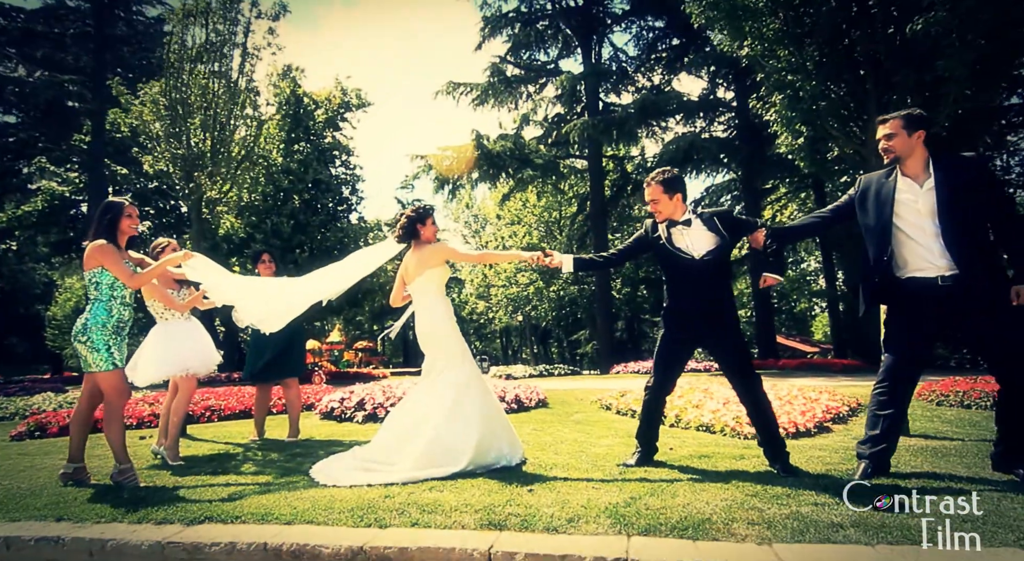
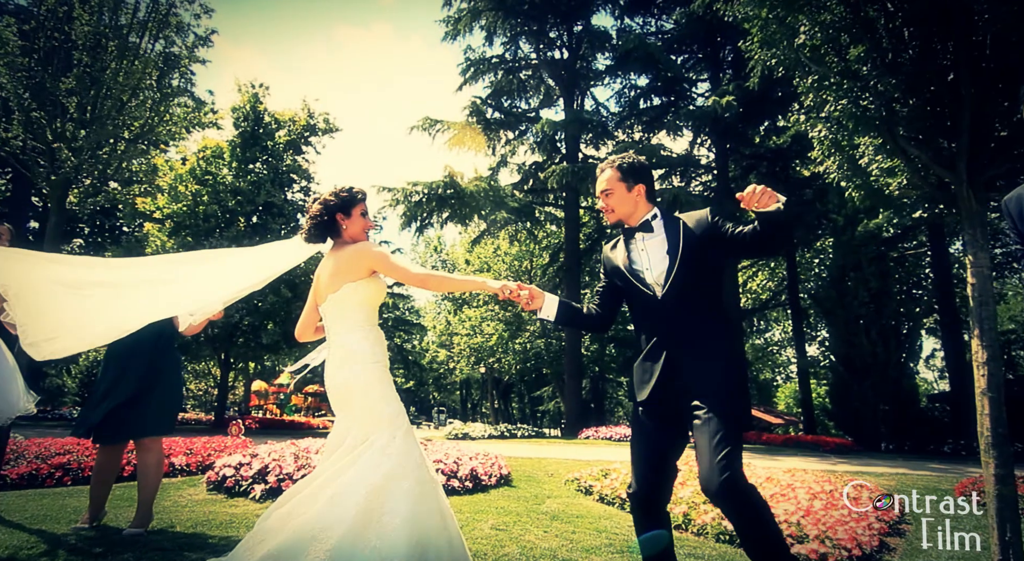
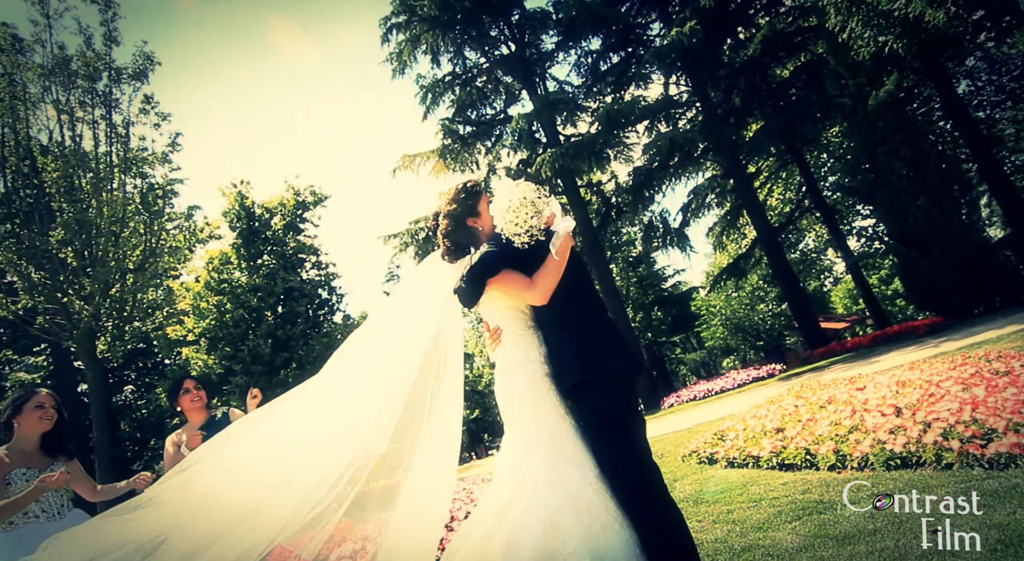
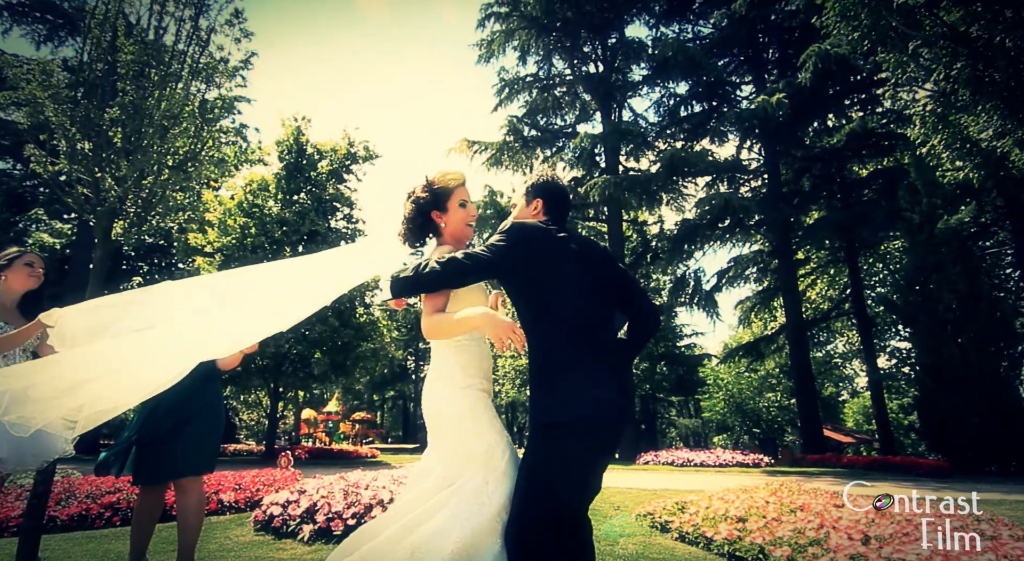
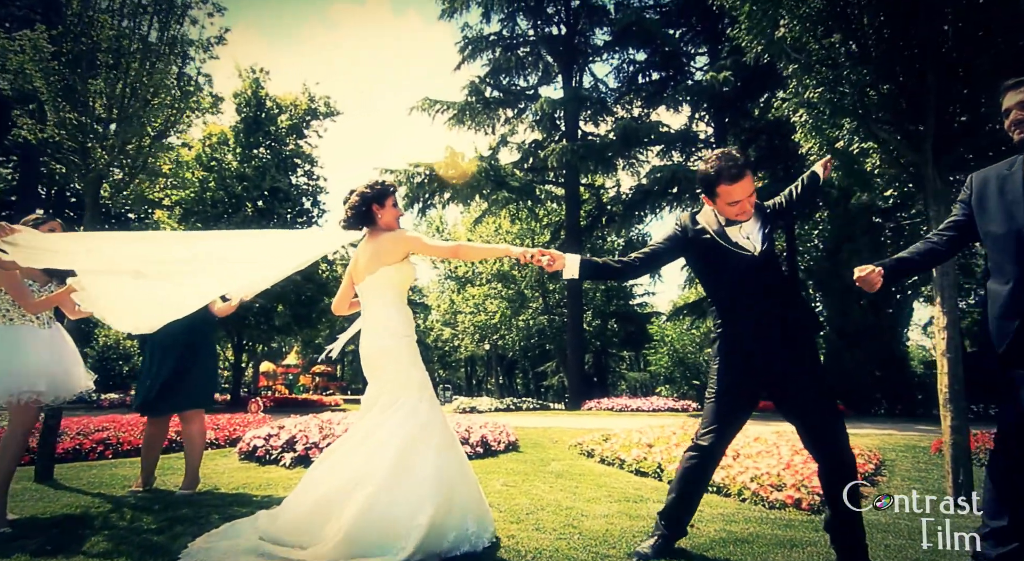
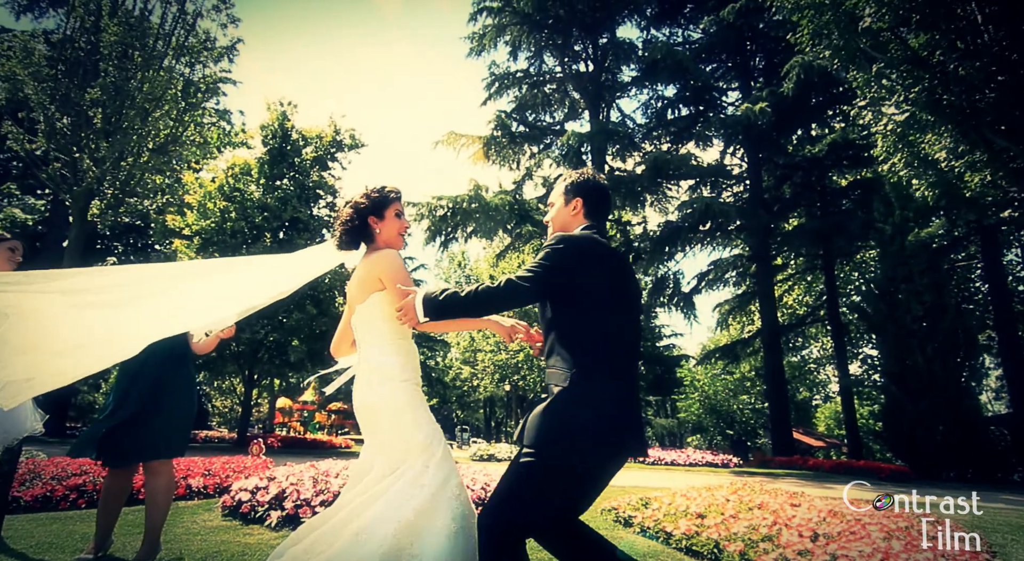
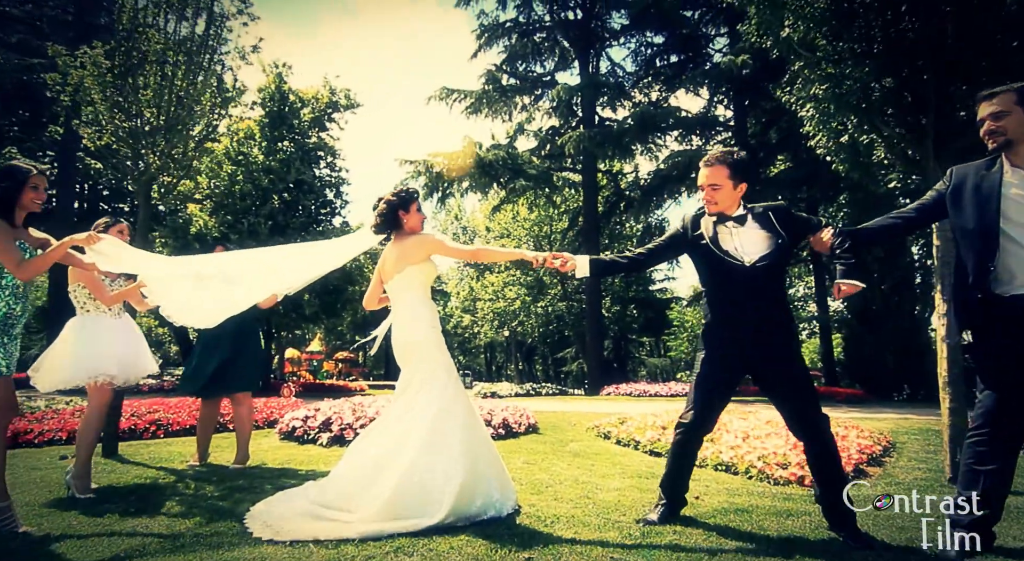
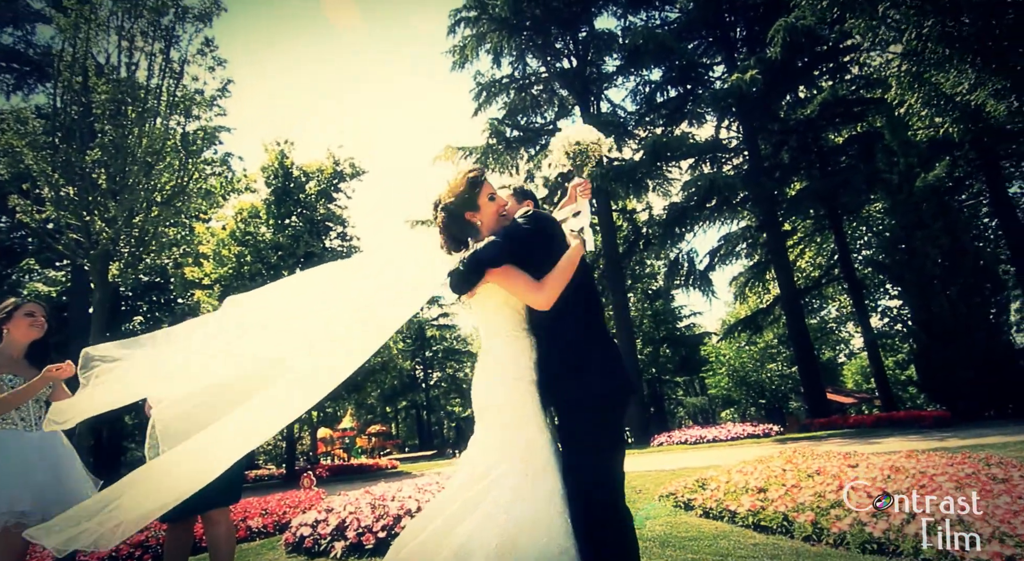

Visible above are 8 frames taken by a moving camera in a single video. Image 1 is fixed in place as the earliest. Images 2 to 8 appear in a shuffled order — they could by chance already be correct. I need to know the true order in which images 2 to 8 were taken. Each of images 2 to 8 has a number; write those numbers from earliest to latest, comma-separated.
7, 5, 2, 6, 4, 8, 3
